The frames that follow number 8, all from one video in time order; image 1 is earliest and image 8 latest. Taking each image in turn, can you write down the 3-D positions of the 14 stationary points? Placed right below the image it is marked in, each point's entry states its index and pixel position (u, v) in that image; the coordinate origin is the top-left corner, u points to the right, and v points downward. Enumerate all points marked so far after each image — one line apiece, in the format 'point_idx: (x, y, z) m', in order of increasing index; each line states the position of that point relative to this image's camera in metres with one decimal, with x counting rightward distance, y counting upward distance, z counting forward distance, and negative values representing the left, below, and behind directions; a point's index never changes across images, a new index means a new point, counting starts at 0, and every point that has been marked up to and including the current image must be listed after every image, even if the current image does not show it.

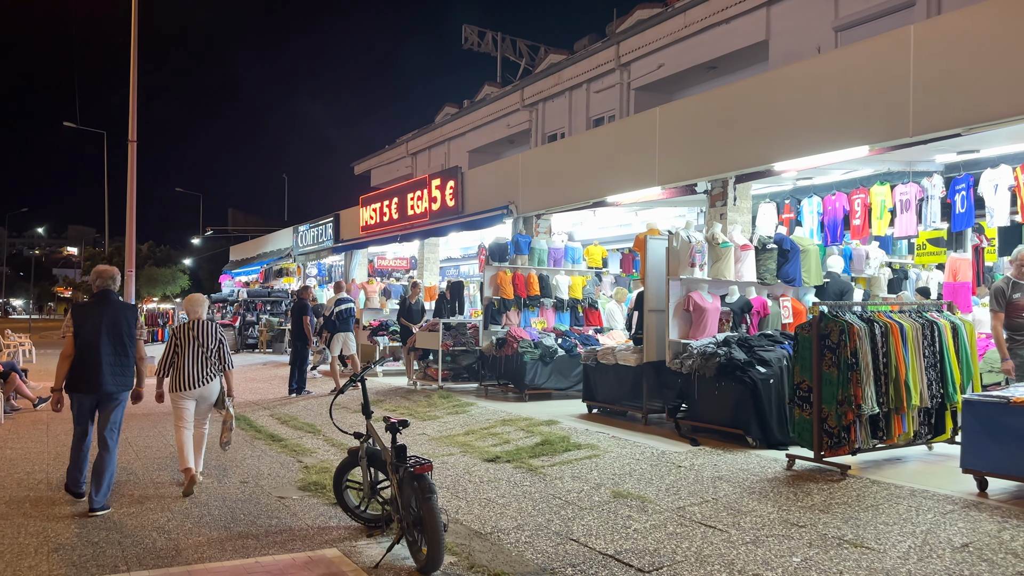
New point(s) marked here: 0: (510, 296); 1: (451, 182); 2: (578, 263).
0: (0.0, -0.1, +11.1) m
1: (-1.0, +1.8, +13.6) m
2: (+1.0, +0.4, +11.9) m
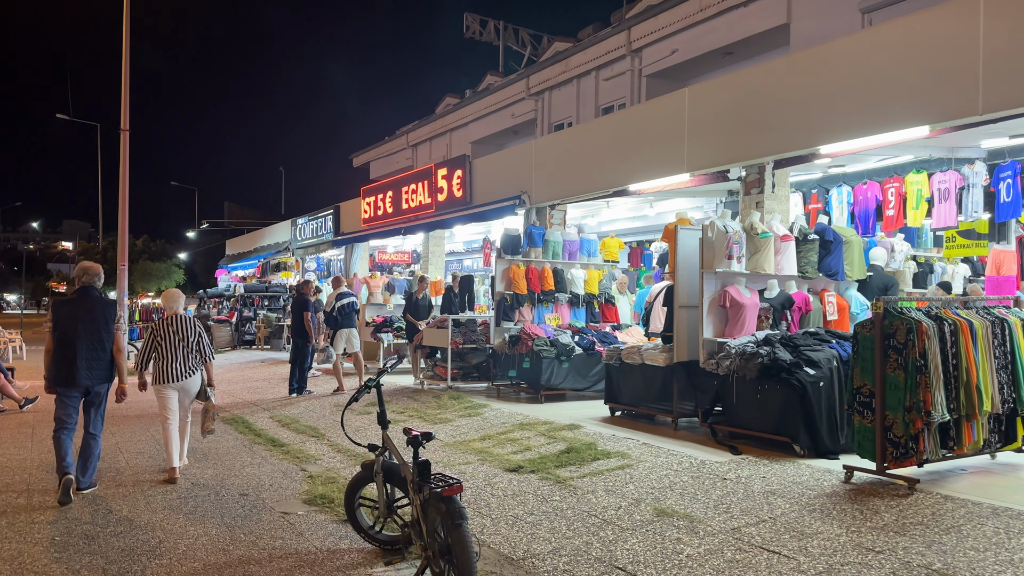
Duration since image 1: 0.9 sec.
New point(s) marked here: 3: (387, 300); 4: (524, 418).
0: (+0.1, 0.0, +10.5) m
1: (-0.9, +1.9, +13.0) m
2: (+1.2, +0.4, +11.3) m
3: (-2.2, -0.2, +14.5) m
4: (+0.1, -1.4, +8.6) m
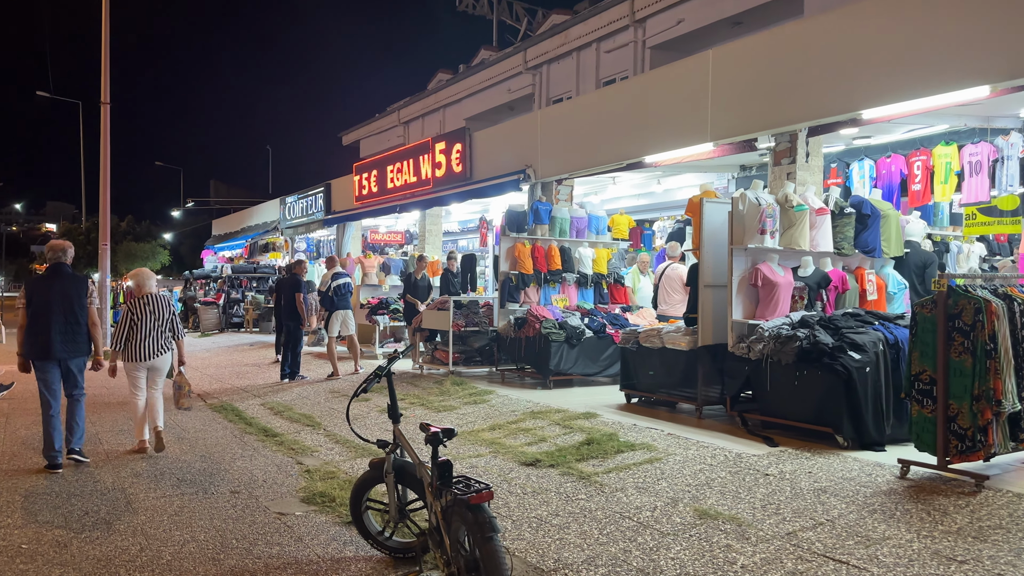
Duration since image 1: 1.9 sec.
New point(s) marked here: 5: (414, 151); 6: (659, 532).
0: (+0.2, +0.2, +9.9) m
1: (-0.8, +2.2, +12.3) m
2: (+1.2, +0.7, +10.7) m
3: (-2.2, +0.1, +13.9) m
4: (+0.2, -1.2, +8.0) m
5: (-1.7, +2.4, +13.9) m
6: (+0.8, -1.4, +4.4) m
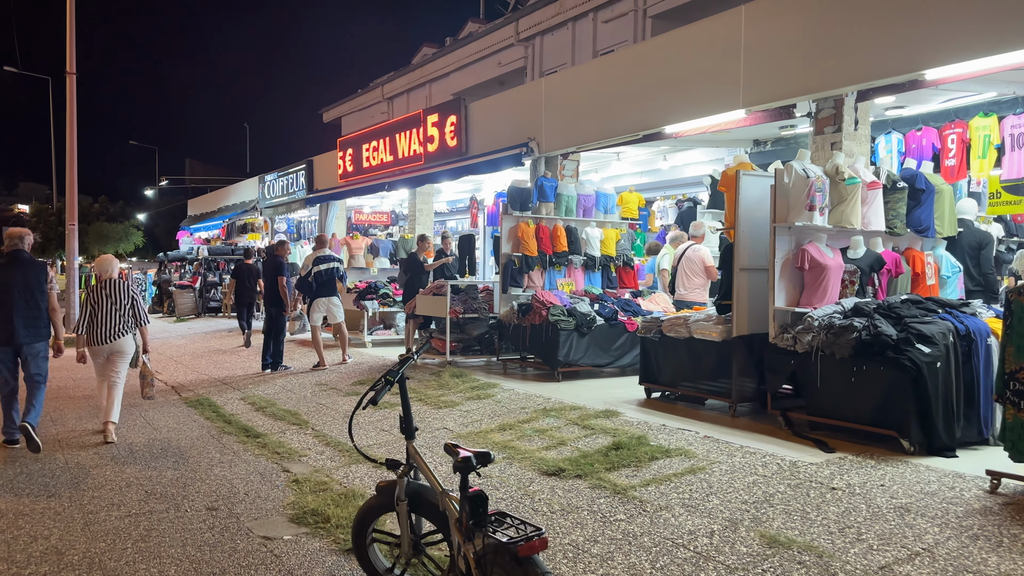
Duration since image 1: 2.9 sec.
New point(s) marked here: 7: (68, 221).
0: (+0.2, +0.4, +9.1) m
1: (-0.9, +2.5, +11.5) m
2: (+1.2, +0.9, +9.9) m
3: (-2.3, +0.4, +13.0) m
4: (+0.3, -1.0, +7.3) m
5: (-1.8, +2.7, +13.0) m
6: (+1.0, -1.3, +3.7) m
7: (-8.2, +1.2, +14.7) m
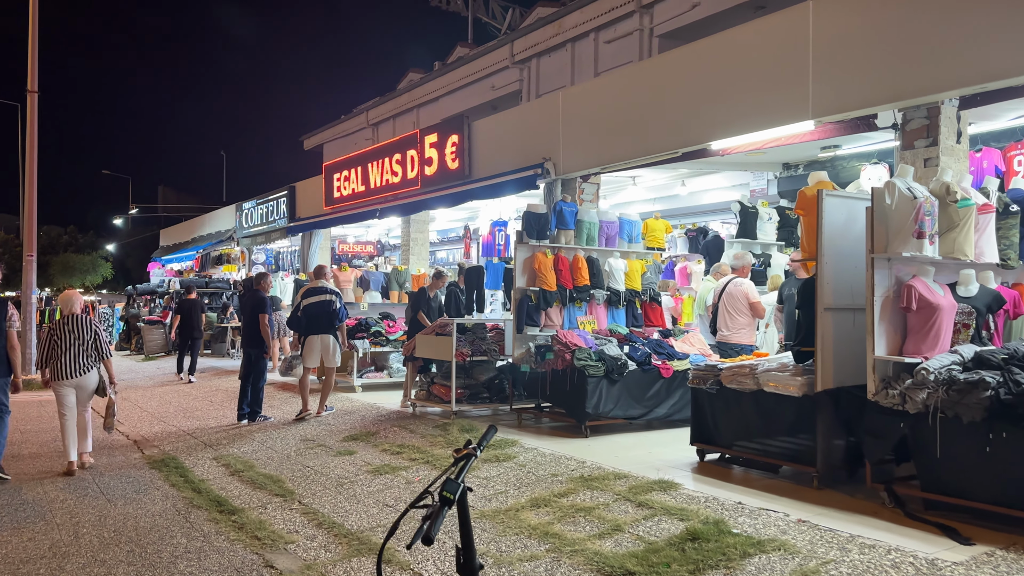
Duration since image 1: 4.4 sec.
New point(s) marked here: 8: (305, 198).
0: (+0.4, 0.0, +8.0) m
1: (-0.8, +2.0, +10.4) m
2: (+1.4, +0.5, +8.8) m
3: (-2.3, -0.1, +11.8) m
4: (+0.5, -1.4, +6.1) m
5: (-1.7, +2.1, +11.9) m
6: (+1.3, -1.5, +2.6) m
7: (-8.2, +0.6, +13.3) m
8: (-4.1, +1.8, +15.7) m
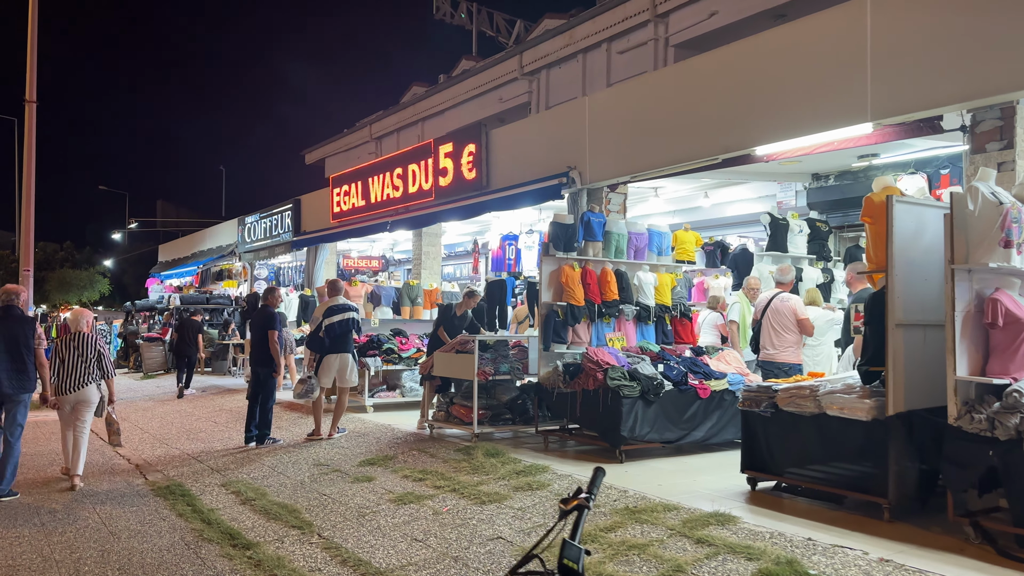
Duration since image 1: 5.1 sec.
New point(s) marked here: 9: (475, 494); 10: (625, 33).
0: (+0.7, -0.1, +7.5) m
1: (-0.5, +1.8, +10.0) m
2: (+1.6, +0.3, +8.4) m
3: (-2.0, -0.4, +11.4) m
4: (+0.8, -1.5, +5.6) m
5: (-1.5, +1.9, +11.5) m
6: (+1.6, -1.5, +2.1) m
7: (-7.9, +0.4, +12.9) m
8: (-3.9, +1.5, +15.3) m
9: (-0.3, -1.6, +6.0) m
10: (+2.1, +4.8, +15.0) m
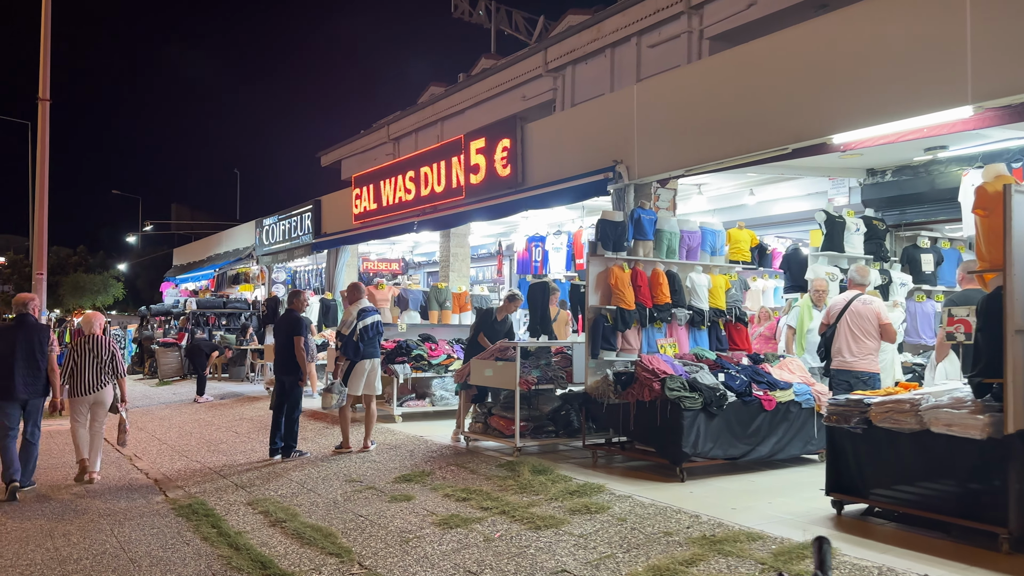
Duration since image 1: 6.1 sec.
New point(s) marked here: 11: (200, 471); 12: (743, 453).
0: (+1.1, -0.1, +7.0) m
1: (-0.1, +1.7, +9.5) m
2: (+2.0, +0.3, +7.9) m
3: (-1.6, -0.4, +10.9) m
4: (+1.2, -1.5, +5.1) m
5: (-1.0, +1.9, +11.0) m
6: (+1.9, -1.5, +1.5) m
7: (-7.5, +0.3, +12.5) m
8: (-3.4, +1.4, +14.8) m
9: (+0.1, -1.6, +5.5) m
10: (+2.6, +4.7, +14.4) m
11: (-3.1, -1.8, +7.8) m
12: (+1.9, -1.3, +6.4) m
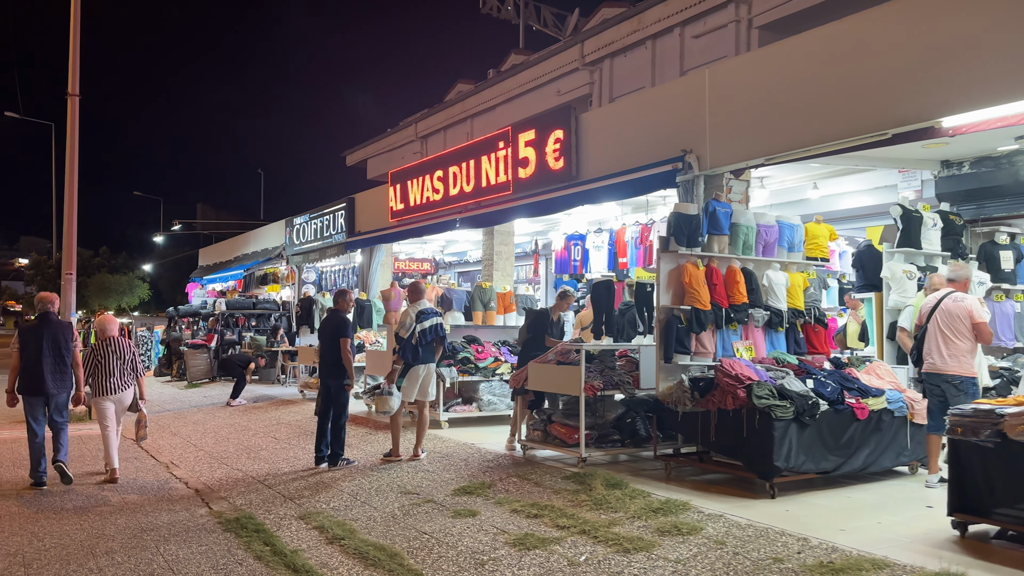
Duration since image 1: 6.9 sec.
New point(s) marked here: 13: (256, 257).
0: (+1.6, -0.1, +6.5) m
1: (+0.5, +1.8, +9.0) m
2: (+2.6, +0.3, +7.4) m
3: (-0.9, -0.4, +10.5) m
4: (+1.7, -1.5, +4.6) m
5: (-0.4, +1.9, +10.5) m
6: (+2.4, -1.5, +1.0) m
7: (-6.8, +0.3, +12.1) m
8: (-2.7, +1.4, +14.4) m
9: (+0.6, -1.6, +5.0) m
10: (+3.3, +4.8, +13.9) m
11: (-2.5, -1.8, +7.4) m
12: (+2.4, -1.3, +5.9) m
13: (-6.3, +0.8, +19.7) m
